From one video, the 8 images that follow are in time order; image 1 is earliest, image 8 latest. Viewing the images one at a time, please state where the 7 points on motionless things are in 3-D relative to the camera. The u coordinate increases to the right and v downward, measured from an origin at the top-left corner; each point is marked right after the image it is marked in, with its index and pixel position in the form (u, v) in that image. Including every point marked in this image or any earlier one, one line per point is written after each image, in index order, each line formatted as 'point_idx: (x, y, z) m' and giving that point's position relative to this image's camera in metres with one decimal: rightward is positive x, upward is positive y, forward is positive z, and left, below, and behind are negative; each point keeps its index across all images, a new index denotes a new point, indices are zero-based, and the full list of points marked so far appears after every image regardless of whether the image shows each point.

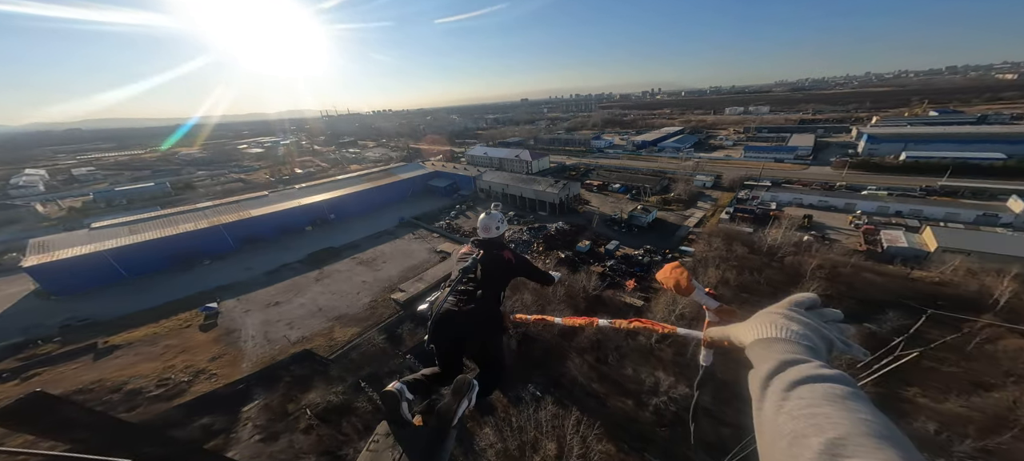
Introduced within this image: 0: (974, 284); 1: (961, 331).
0: (+22.2, -1.9, +15.3) m
1: (+19.5, -3.6, +13.8) m
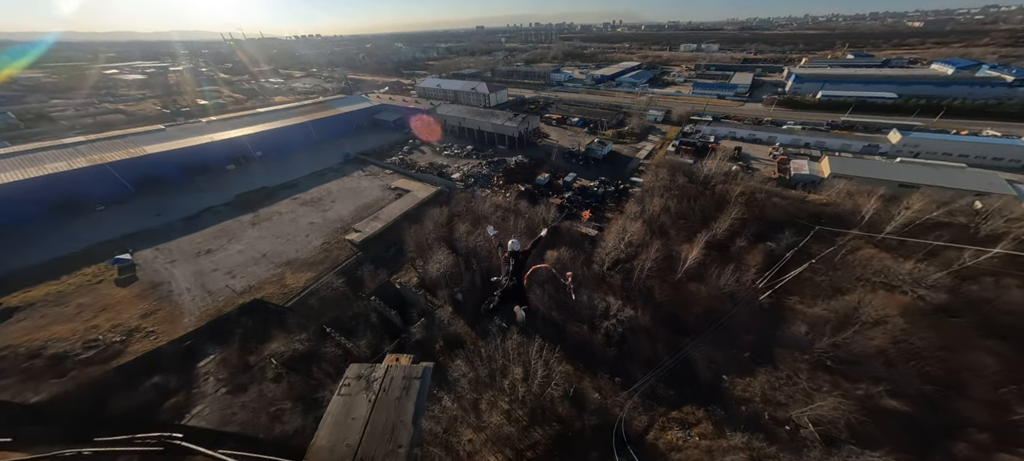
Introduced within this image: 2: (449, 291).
0: (+20.1, +2.1, +18.7) m
1: (+17.7, 0.0, +17.2) m
2: (-2.7, -3.2, +16.9) m
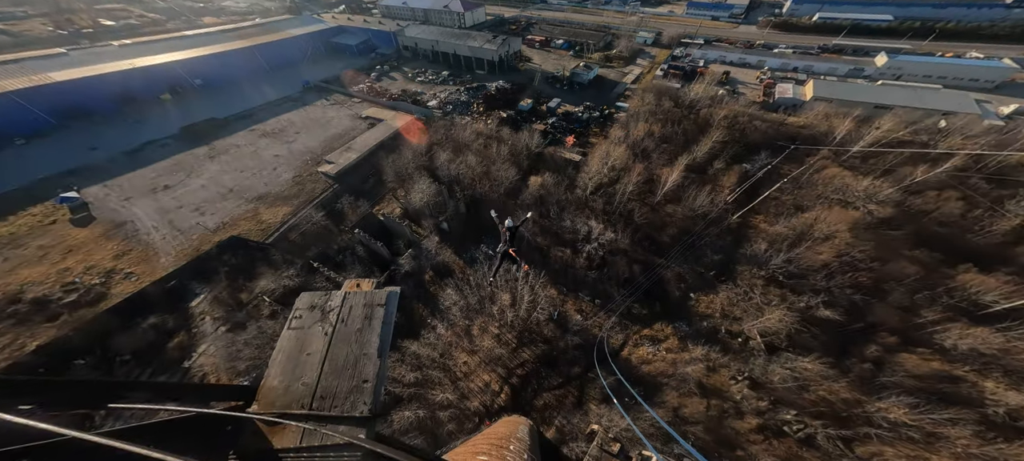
0: (+19.1, +6.3, +19.3) m
1: (+16.8, +3.9, +18.0) m
2: (-3.6, +0.7, +16.9) m
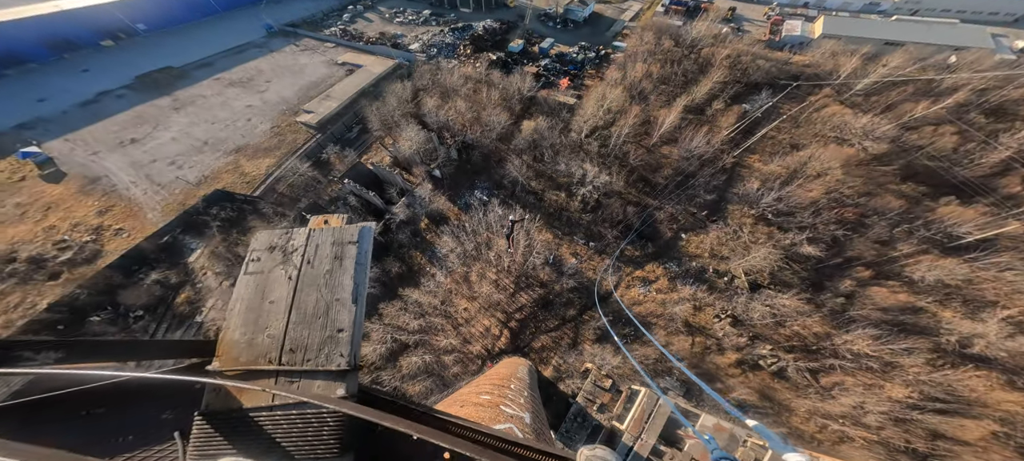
0: (+18.6, +9.5, +19.0) m
1: (+16.3, +7.0, +18.0) m
2: (-3.9, +3.3, +16.5) m
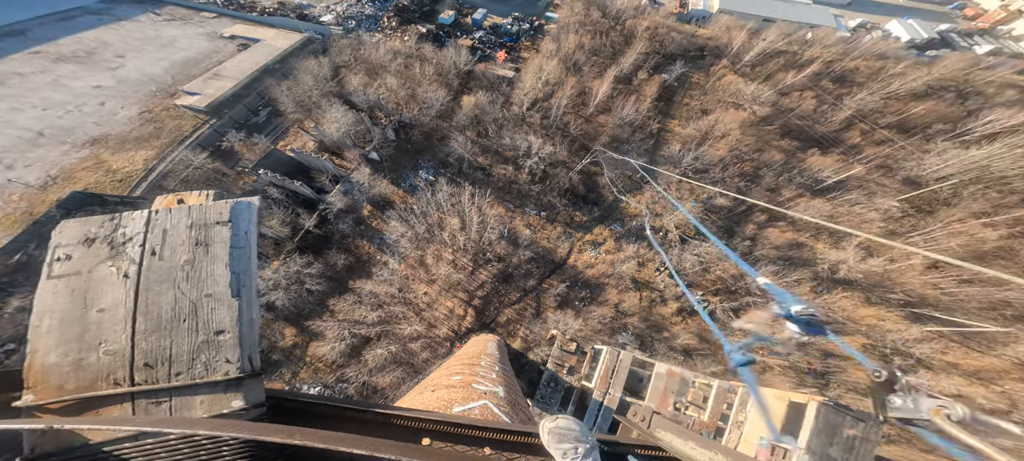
0: (+14.2, +12.5, +21.6) m
1: (+12.4, +9.7, +20.4) m
2: (-6.8, +3.9, +15.4) m
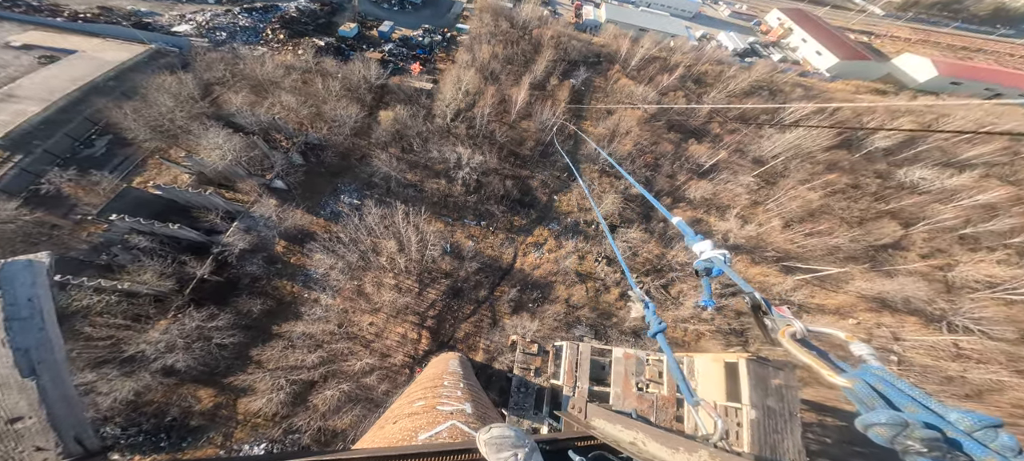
0: (+7.4, +13.6, +24.4) m
1: (+6.4, +10.6, +22.8) m
2: (-10.0, +2.3, +13.5) m
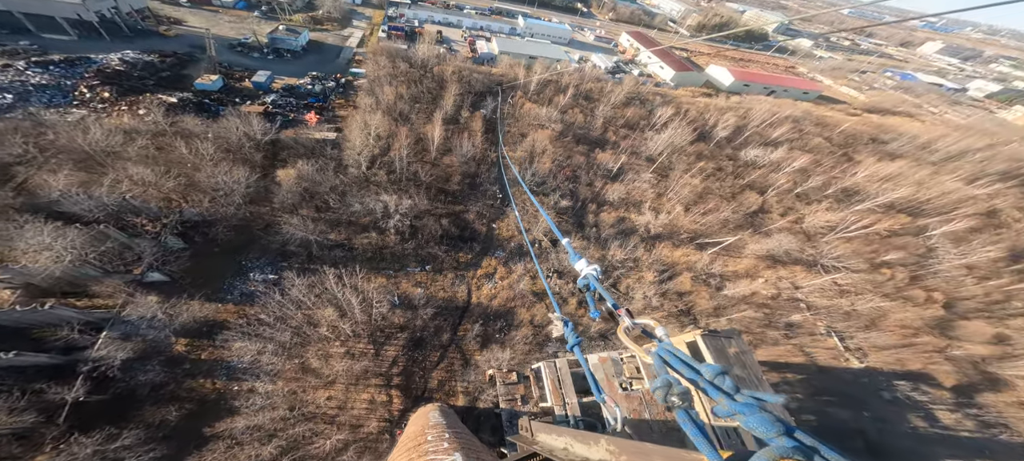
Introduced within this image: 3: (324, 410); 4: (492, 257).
0: (-0.8, +12.5, +26.0) m
1: (-0.7, +9.5, +24.2) m
2: (-12.3, -1.3, +11.0) m
3: (-5.8, -5.7, +9.5) m
4: (-1.3, -1.2, +15.0) m
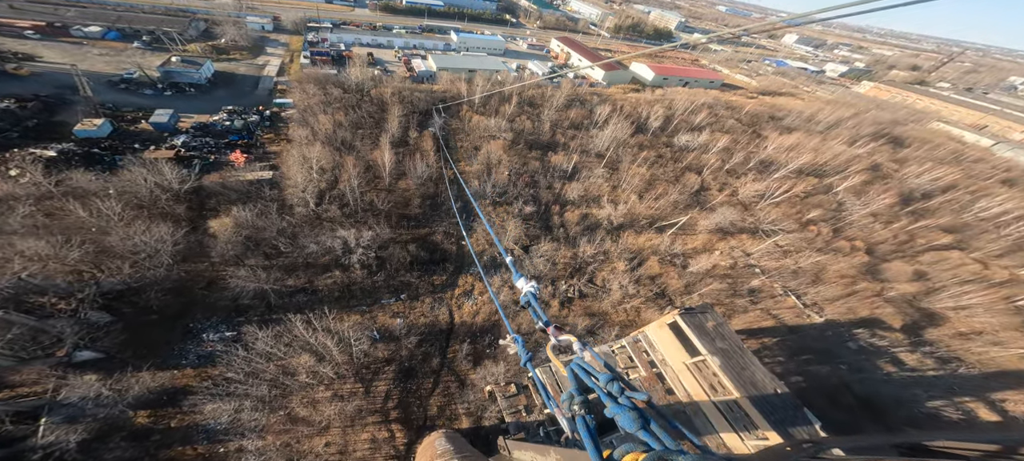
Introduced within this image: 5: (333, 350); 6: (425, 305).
0: (-5.8, +11.4, +25.8) m
1: (-5.0, +8.5, +24.0) m
2: (-12.8, -3.7, +9.3) m
3: (-5.5, -7.0, +8.7) m
4: (-2.6, -2.0, +14.8) m
5: (-6.1, -4.1, +10.5) m
6: (-4.1, -3.1, +13.2) m
